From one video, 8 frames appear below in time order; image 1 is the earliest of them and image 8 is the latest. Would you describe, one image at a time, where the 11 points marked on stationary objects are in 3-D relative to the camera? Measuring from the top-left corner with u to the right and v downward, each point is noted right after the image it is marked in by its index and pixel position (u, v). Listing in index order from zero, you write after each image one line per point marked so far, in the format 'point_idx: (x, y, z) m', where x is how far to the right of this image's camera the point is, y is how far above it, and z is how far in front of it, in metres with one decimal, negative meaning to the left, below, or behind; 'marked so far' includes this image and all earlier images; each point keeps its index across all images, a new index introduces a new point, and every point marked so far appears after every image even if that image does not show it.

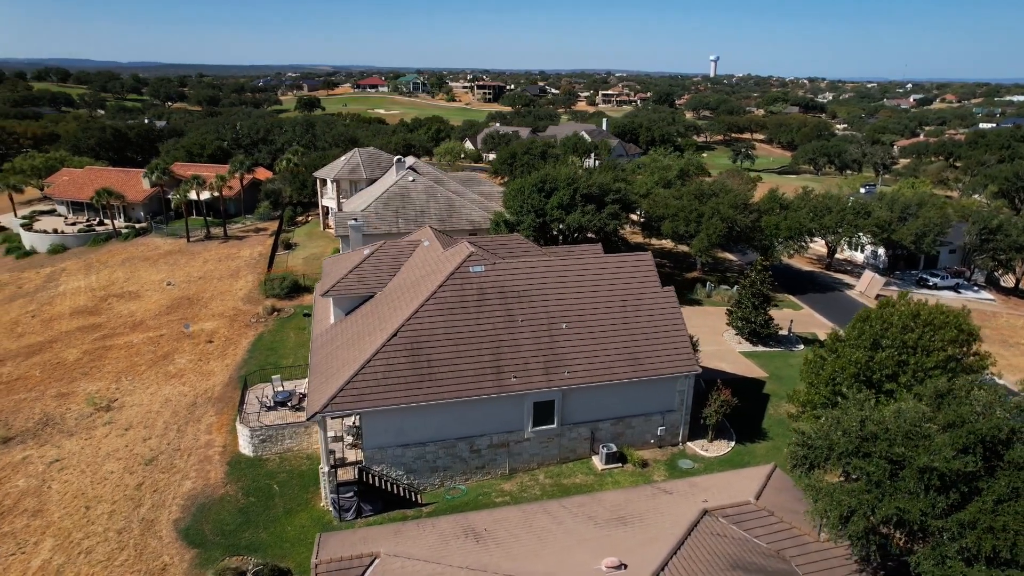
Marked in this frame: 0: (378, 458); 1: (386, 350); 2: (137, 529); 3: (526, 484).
0: (-4.1, -5.1, +19.1) m
1: (-3.8, -1.9, +19.2) m
2: (-11.0, -7.1, +18.5) m
3: (+0.4, -6.2, +19.9) m
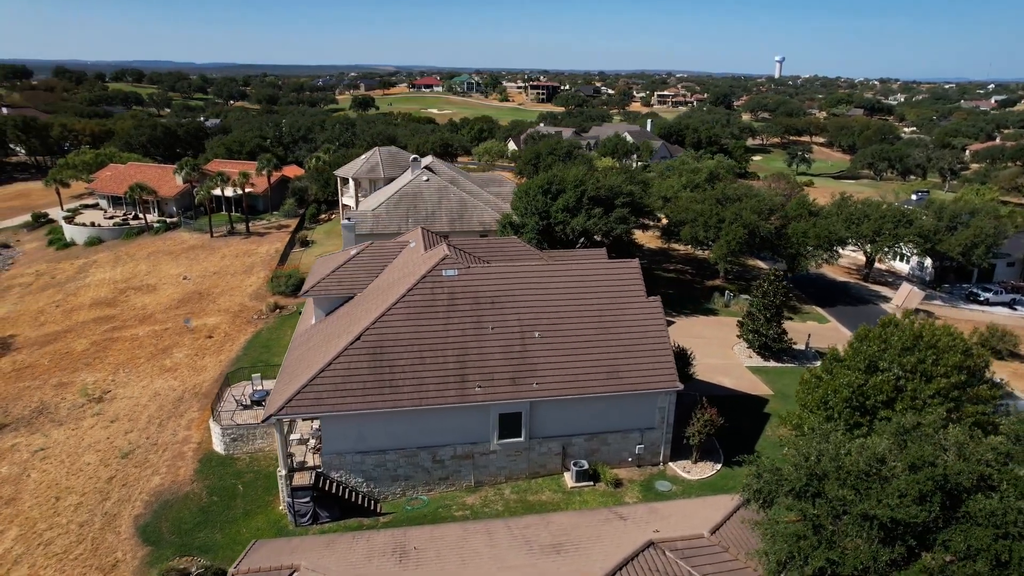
0: (-5.2, -5.2, +18.7) m
1: (-4.8, -1.9, +18.7) m
2: (-12.3, -7.0, +18.7) m
3: (-0.7, -6.3, +19.1) m
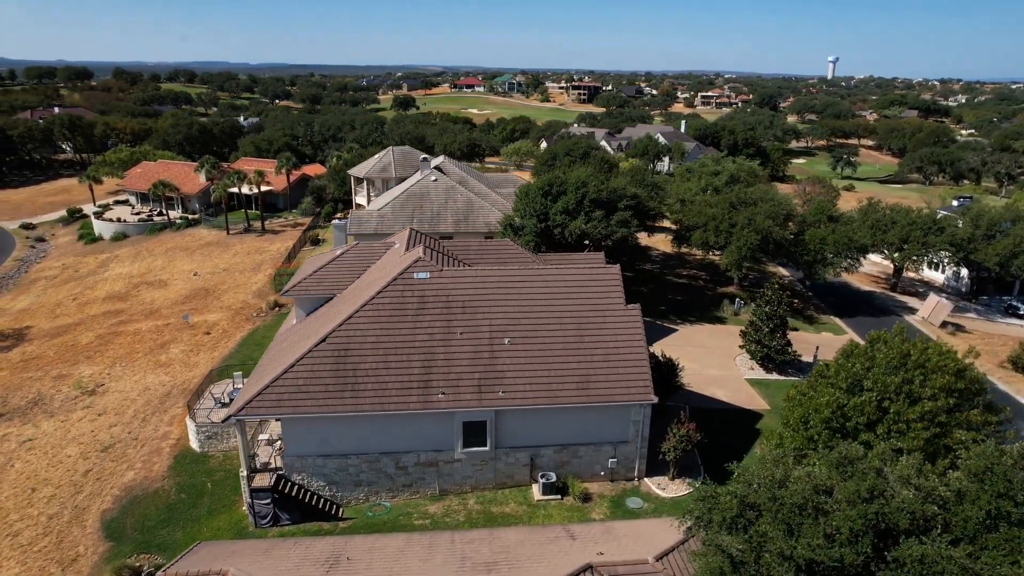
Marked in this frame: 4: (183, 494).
0: (-6.2, -5.2, +18.5) m
1: (-5.8, -2.0, +18.5) m
2: (-13.3, -6.8, +18.9) m
3: (-1.7, -6.5, +18.6) m
4: (-10.2, -6.4, +19.7) m
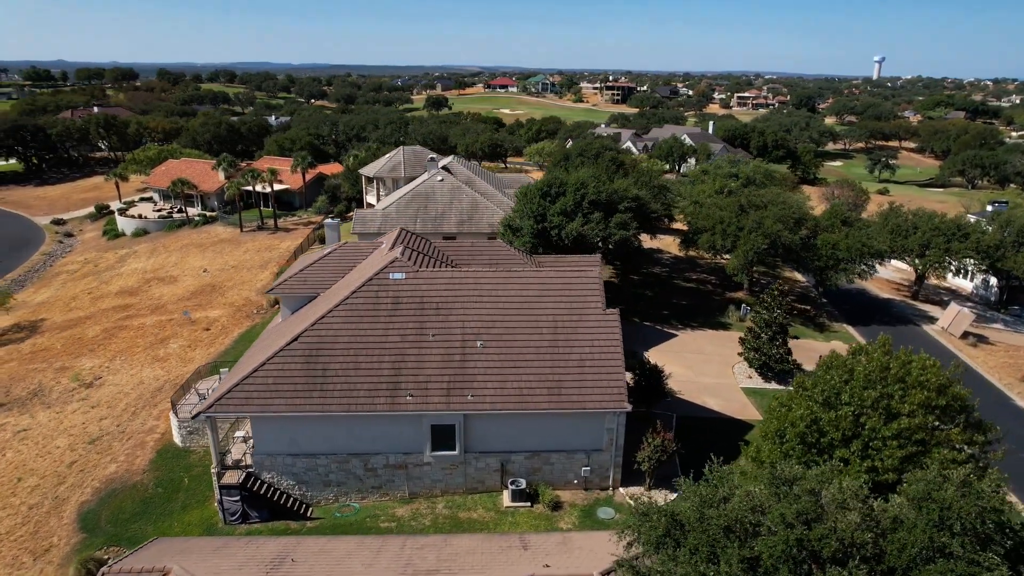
0: (-7.1, -5.2, +18.5) m
1: (-6.7, -1.9, +18.5) m
2: (-14.2, -6.7, +19.3) m
3: (-2.6, -6.5, +18.4) m
4: (-11.1, -6.3, +19.9) m
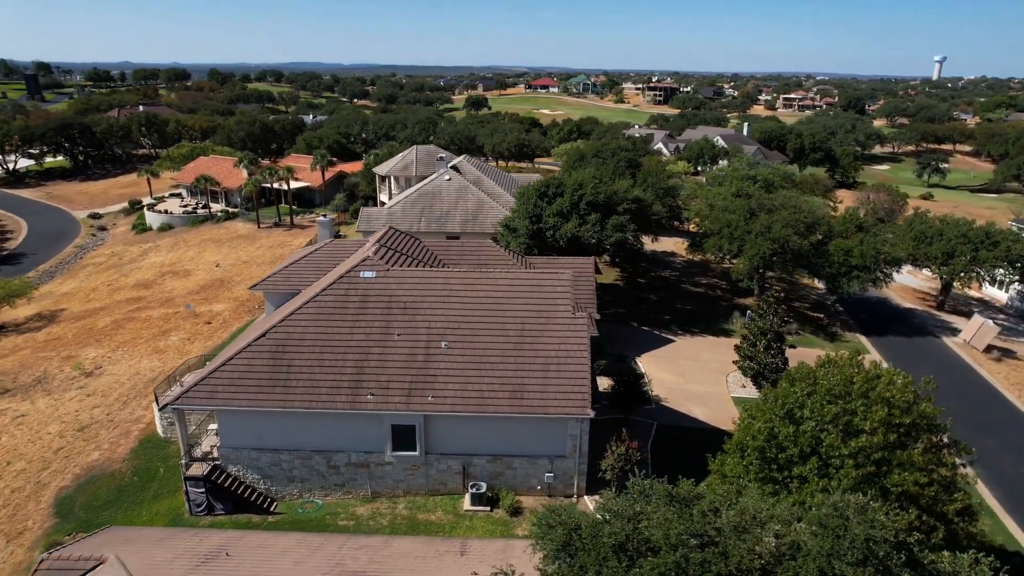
0: (-8.2, -5.0, +18.7) m
1: (-7.7, -1.8, +18.7) m
2: (-15.3, -6.4, +20.0) m
3: (-3.8, -6.5, +18.3) m
4: (-12.1, -6.1, +20.4) m
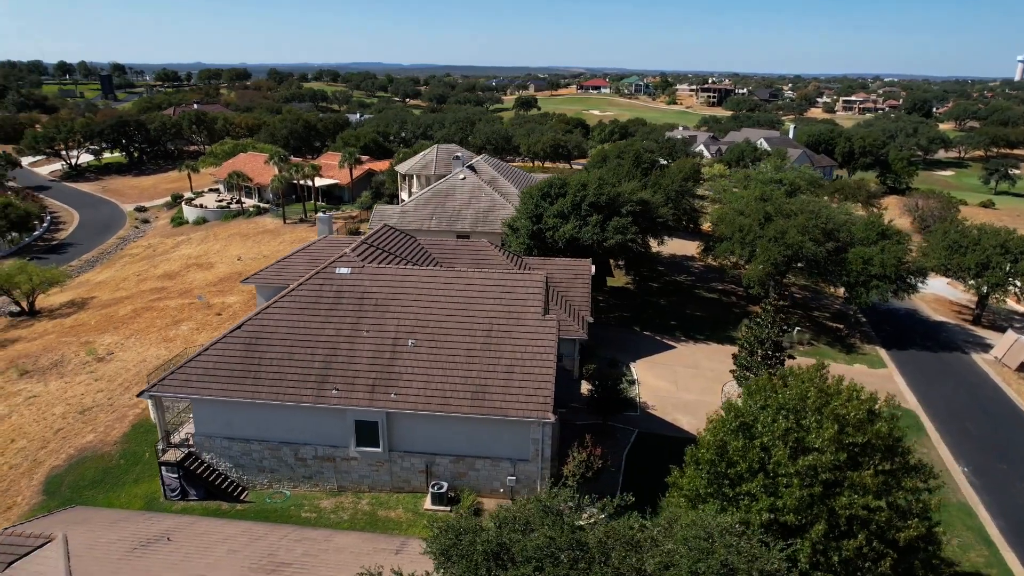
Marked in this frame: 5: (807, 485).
0: (-9.3, -4.8, +19.2) m
1: (-8.7, -1.6, +19.2) m
2: (-16.2, -6.0, +21.0) m
3: (-4.9, -6.4, +18.5) m
4: (-13.0, -5.7, +21.2) m
5: (+6.0, -4.0, +12.8) m
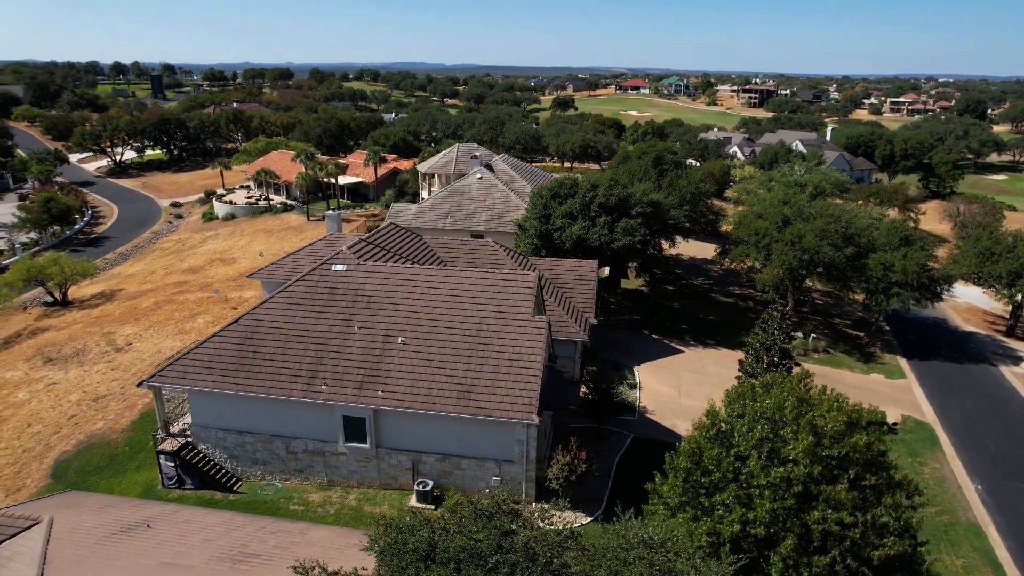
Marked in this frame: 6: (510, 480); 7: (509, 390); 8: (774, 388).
0: (-9.6, -4.6, +19.7) m
1: (-8.9, -1.4, +19.6) m
2: (-16.5, -5.7, +21.9) m
3: (-5.3, -6.3, +18.7) m
4: (-13.3, -5.5, +21.9) m
5: (+5.3, -4.1, +12.4) m
6: (-0.1, -5.5, +18.1) m
7: (-0.1, -2.8, +17.6) m
8: (+6.0, -2.2, +14.2) m
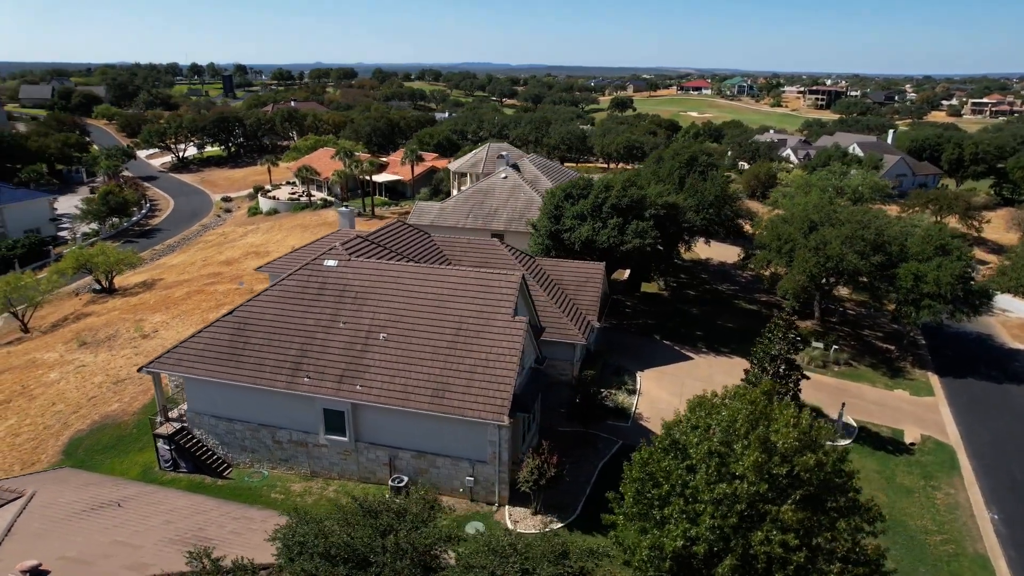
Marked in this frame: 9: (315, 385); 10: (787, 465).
0: (-10.2, -4.3, +20.4) m
1: (-9.4, -1.2, +20.3) m
2: (-16.9, -5.2, +23.3) m
3: (-6.0, -6.1, +19.1) m
4: (-13.6, -5.1, +22.9) m
5: (+4.0, -4.2, +11.9) m
6: (-0.8, -5.5, +18.0) m
7: (-0.8, -2.8, +17.5) m
8: (+4.9, -2.4, +13.6) m
9: (-5.8, -2.8, +18.4) m
10: (+5.4, -3.3, +11.9) m
